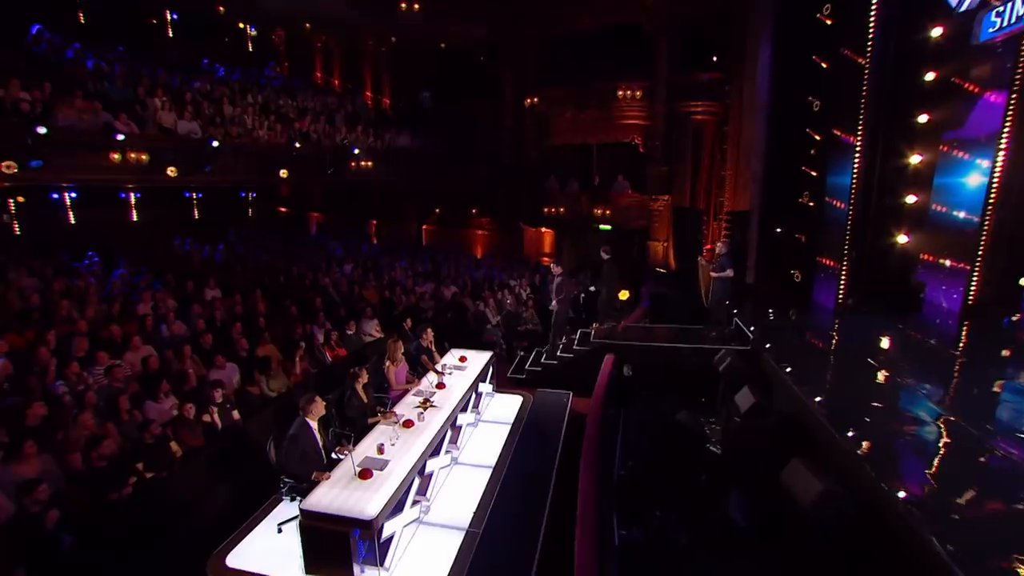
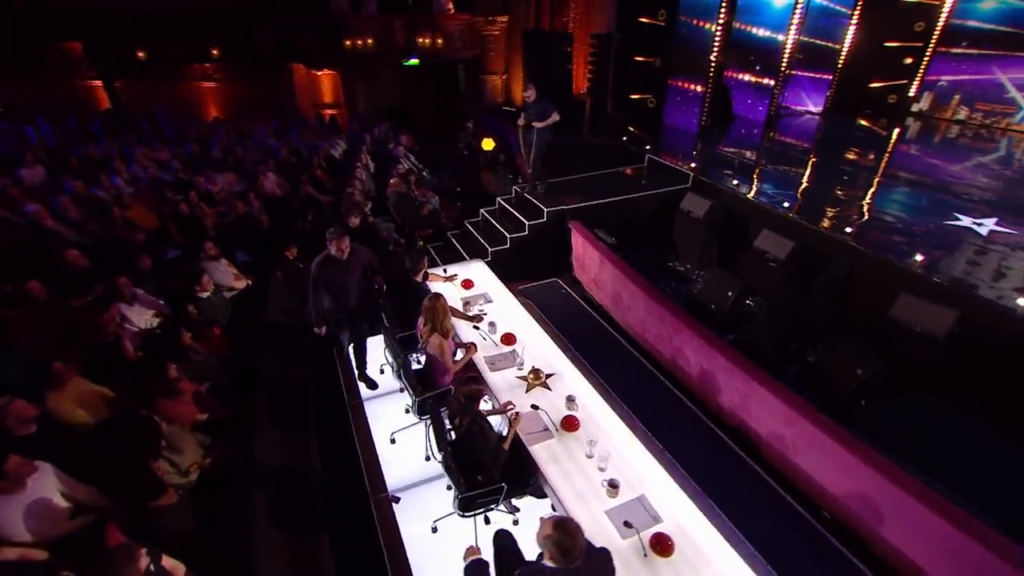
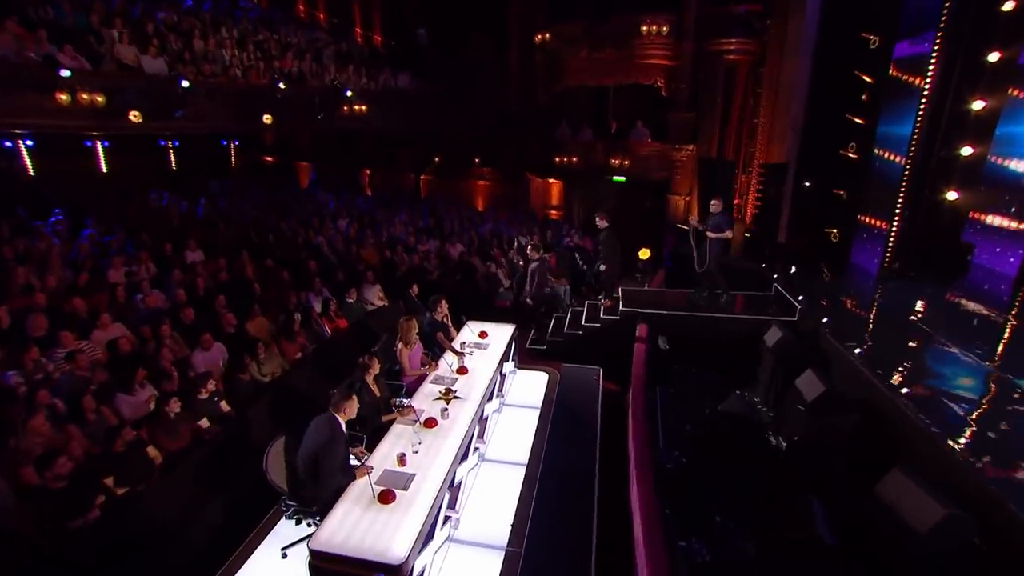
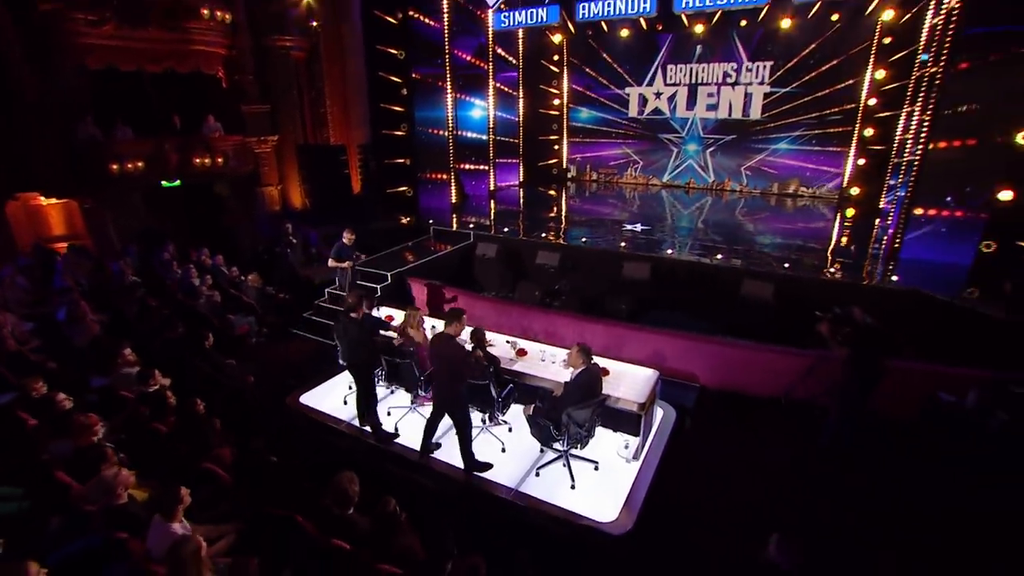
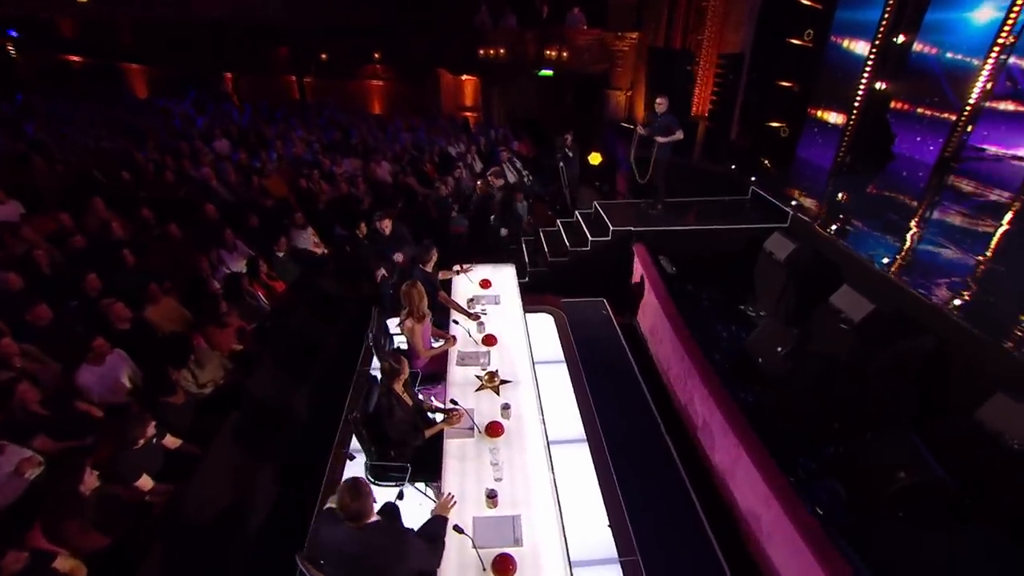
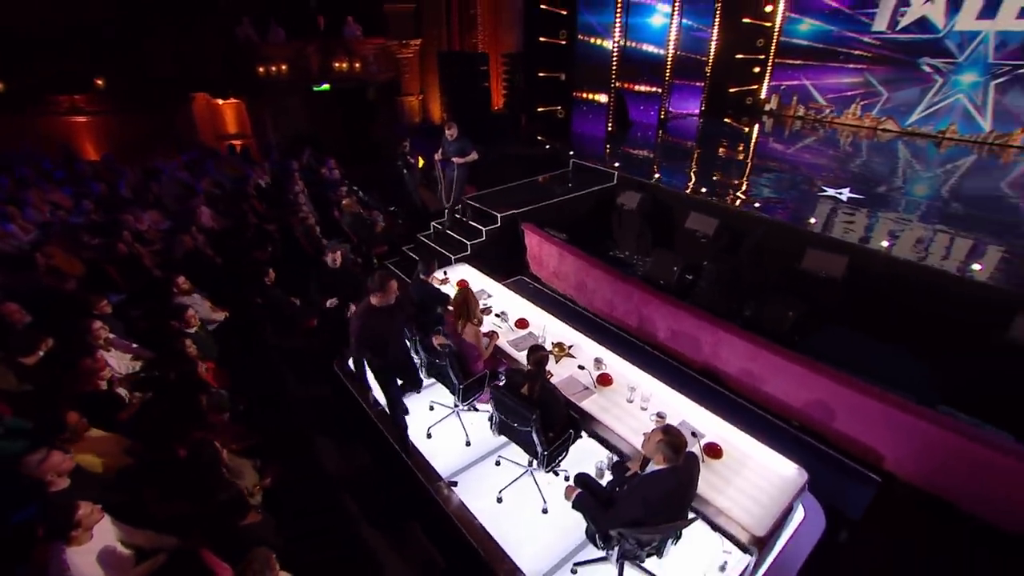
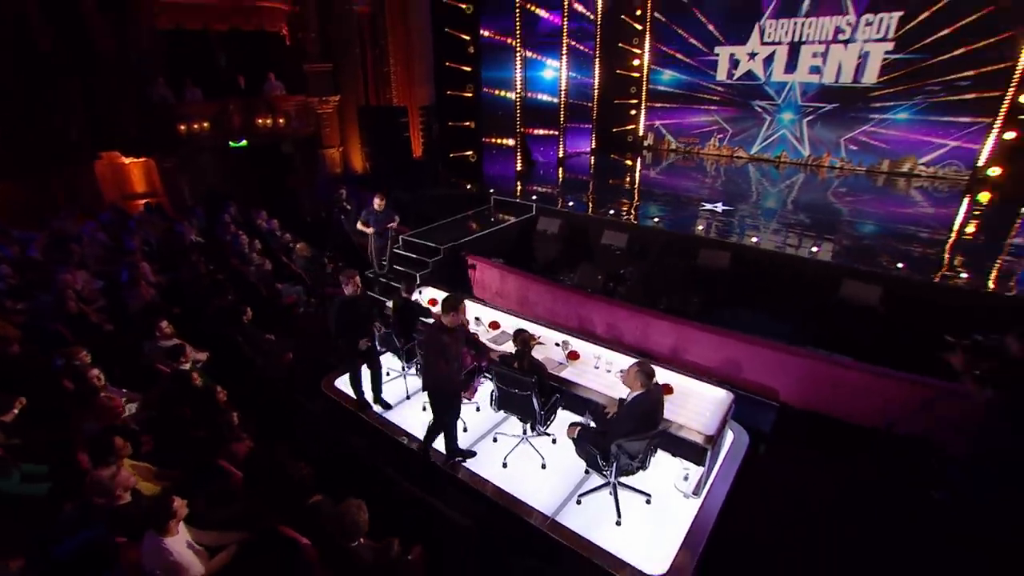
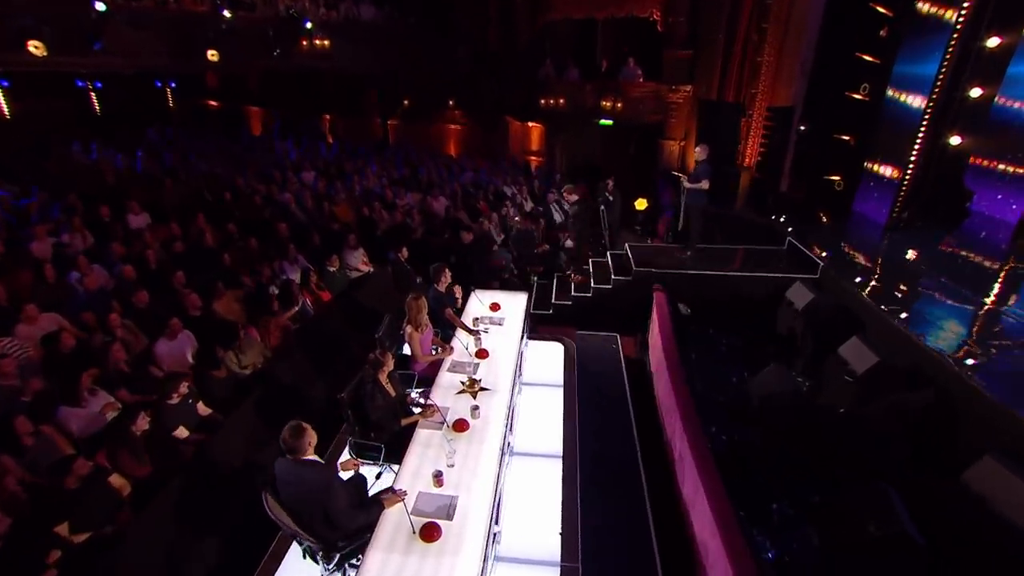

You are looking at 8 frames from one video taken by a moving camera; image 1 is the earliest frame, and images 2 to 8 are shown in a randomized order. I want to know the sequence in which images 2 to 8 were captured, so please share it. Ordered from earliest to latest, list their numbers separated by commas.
3, 8, 5, 2, 6, 7, 4
